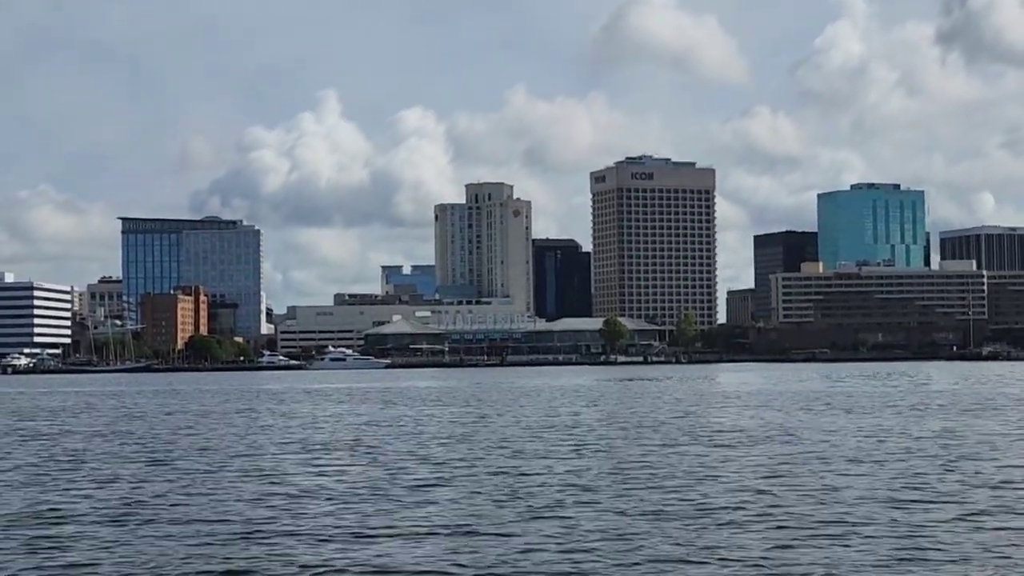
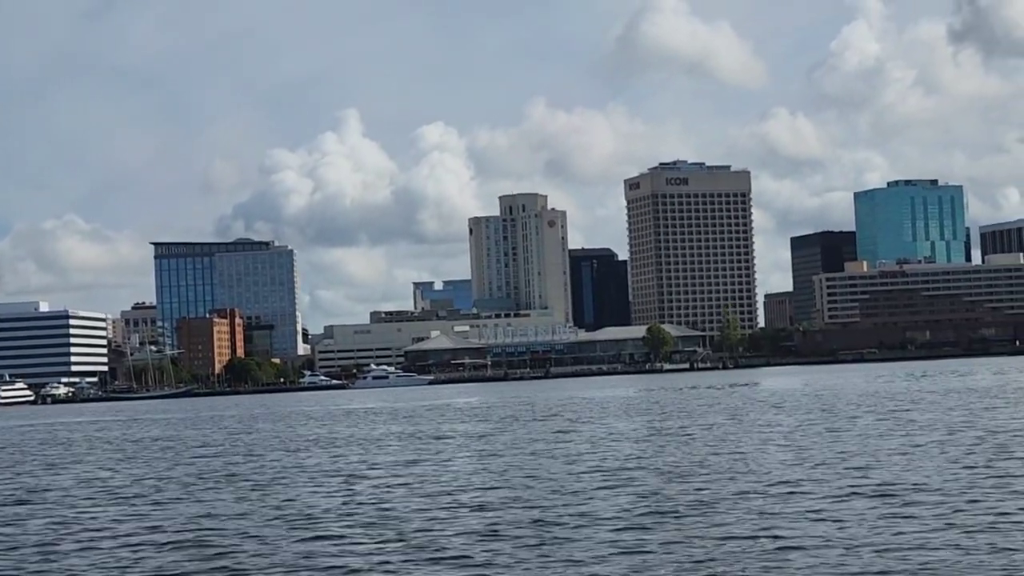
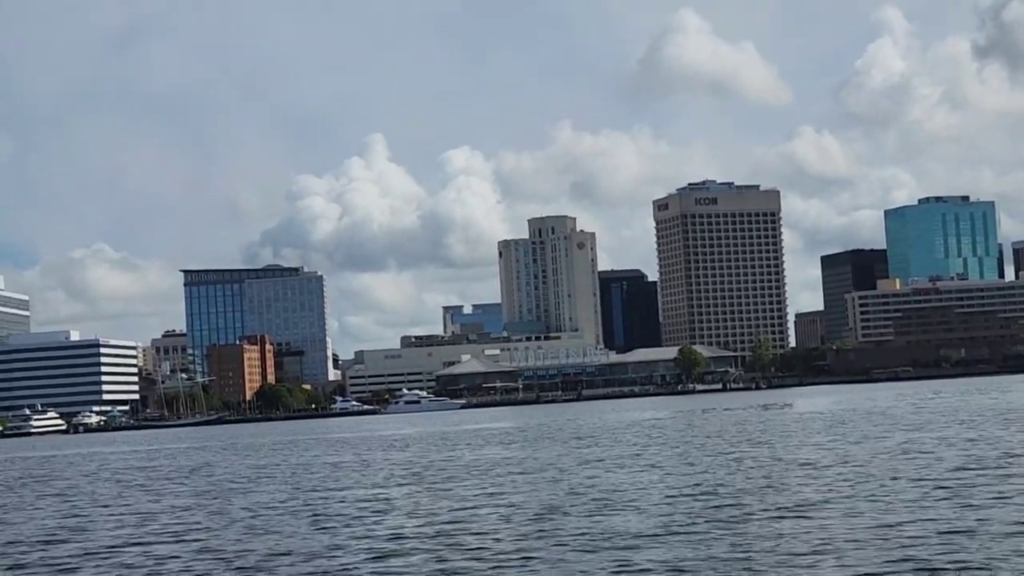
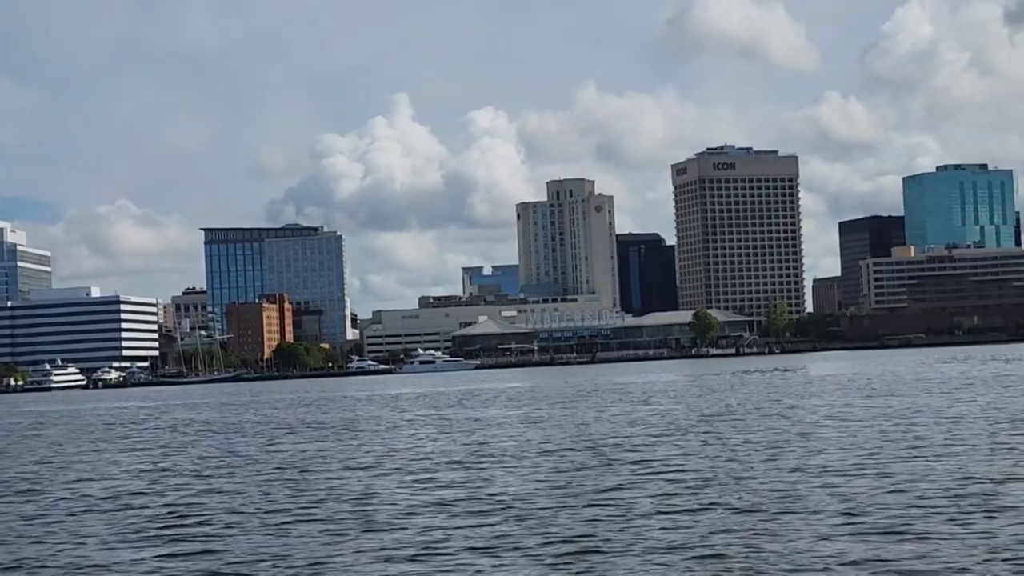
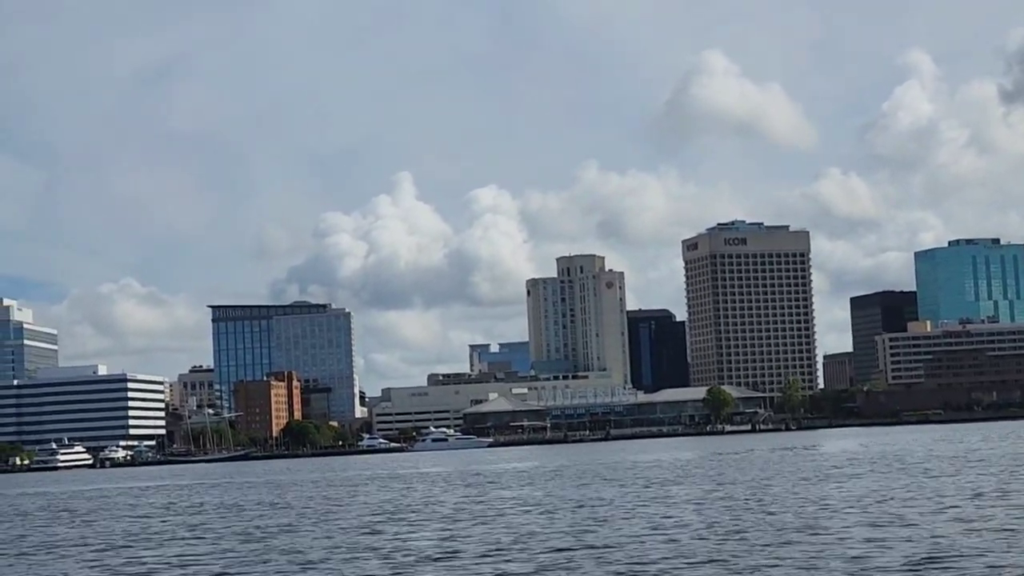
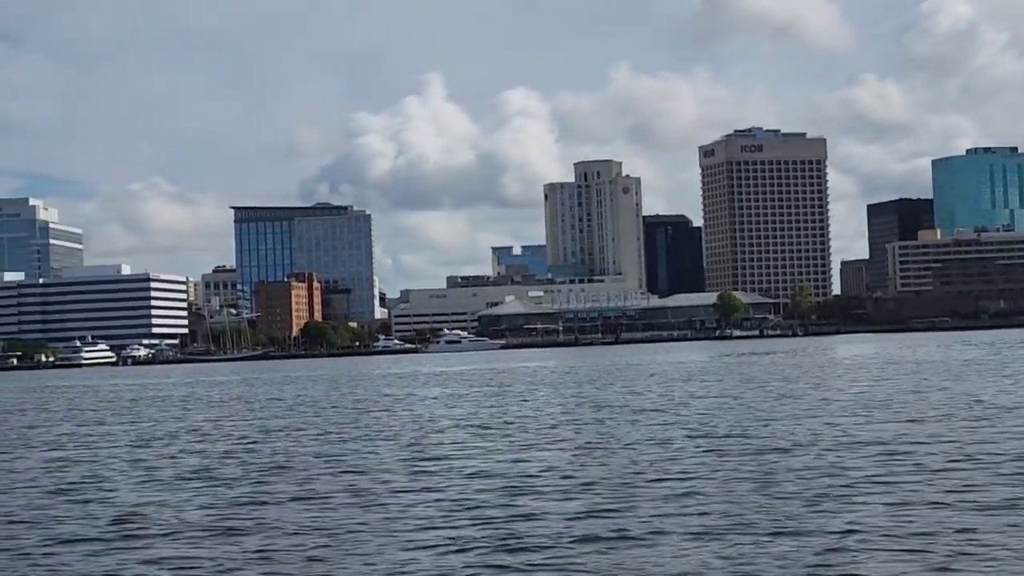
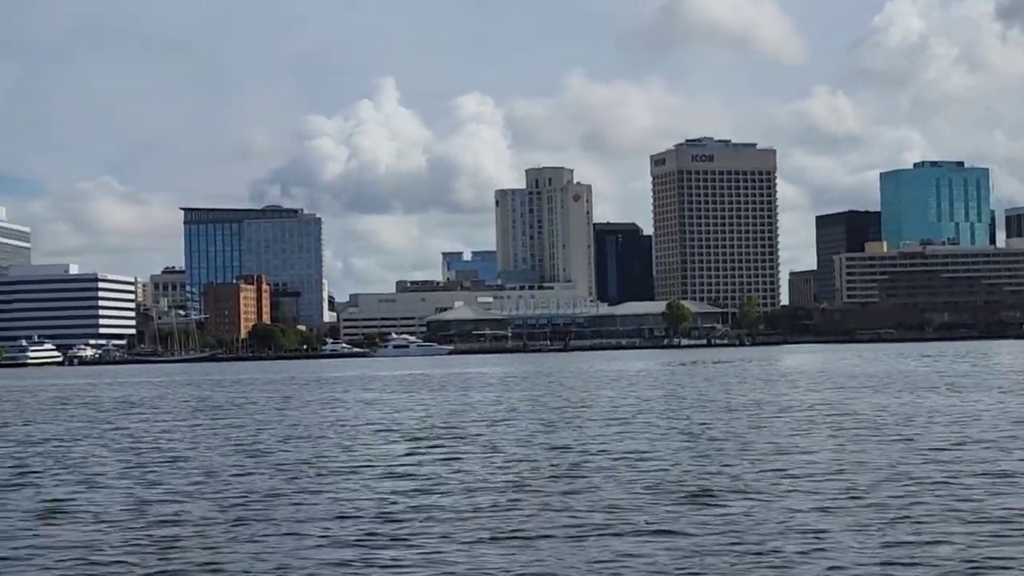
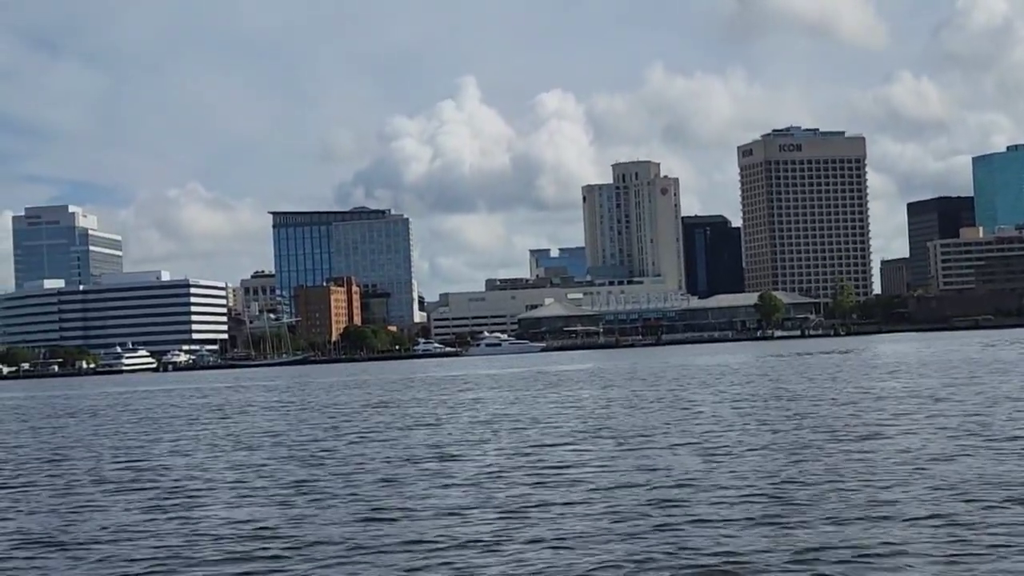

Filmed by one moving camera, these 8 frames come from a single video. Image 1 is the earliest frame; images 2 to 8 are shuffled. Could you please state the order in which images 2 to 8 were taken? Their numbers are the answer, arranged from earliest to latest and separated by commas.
7, 6, 8, 4, 2, 3, 5
